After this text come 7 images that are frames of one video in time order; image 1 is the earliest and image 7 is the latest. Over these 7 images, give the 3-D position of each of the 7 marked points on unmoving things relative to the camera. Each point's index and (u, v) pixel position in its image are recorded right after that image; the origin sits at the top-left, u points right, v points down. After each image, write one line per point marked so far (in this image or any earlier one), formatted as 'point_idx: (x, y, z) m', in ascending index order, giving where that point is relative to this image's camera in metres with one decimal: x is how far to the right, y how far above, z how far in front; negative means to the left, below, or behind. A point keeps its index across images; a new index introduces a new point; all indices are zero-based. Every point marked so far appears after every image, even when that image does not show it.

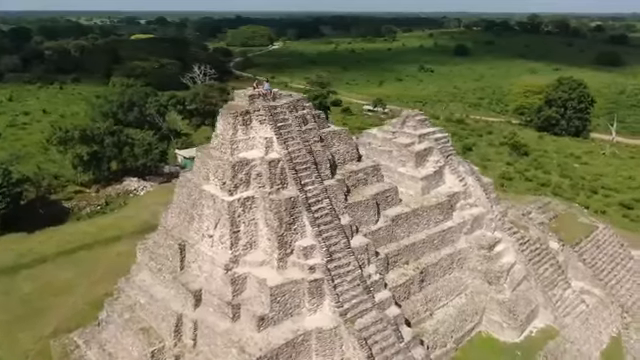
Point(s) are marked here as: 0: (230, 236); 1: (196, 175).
0: (-2.8, -1.7, +15.1) m
1: (-4.3, +0.2, +16.6) m
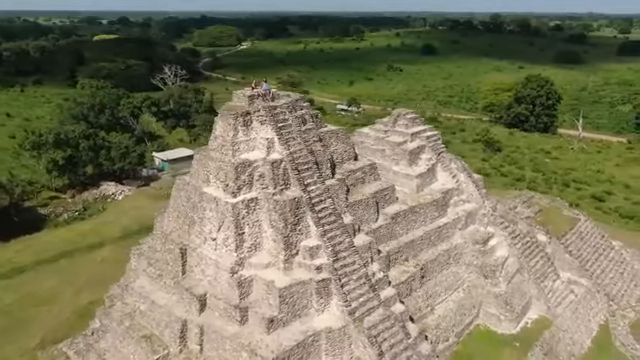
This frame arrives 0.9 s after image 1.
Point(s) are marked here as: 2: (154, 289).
0: (-2.6, -1.8, +14.9) m
1: (-4.2, +0.1, +16.3) m
2: (-5.6, -3.7, +16.4) m
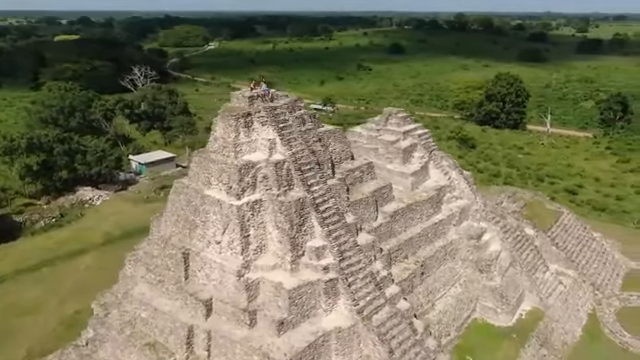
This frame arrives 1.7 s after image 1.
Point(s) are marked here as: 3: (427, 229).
0: (-2.4, -1.9, +14.7) m
1: (-4.2, 0.0, +16.0) m
2: (-5.5, -3.8, +16.0) m
3: (+4.2, -1.9, +18.9) m
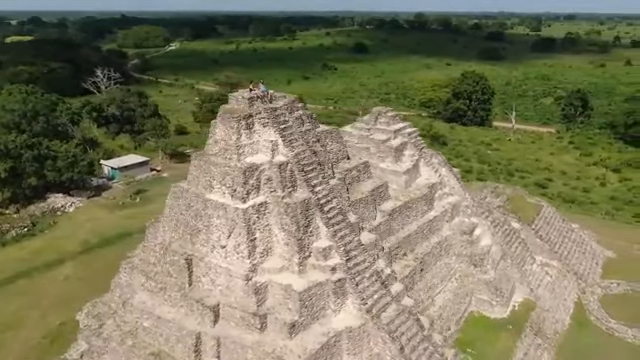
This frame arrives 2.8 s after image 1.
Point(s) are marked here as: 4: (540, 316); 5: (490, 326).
0: (-2.2, -1.9, +14.5) m
1: (-4.1, -0.1, +15.7) m
2: (-5.3, -4.0, +15.6) m
3: (+4.1, -1.8, +19.2) m
4: (+9.0, -5.5, +19.7) m
5: (+6.5, -5.6, +18.6) m
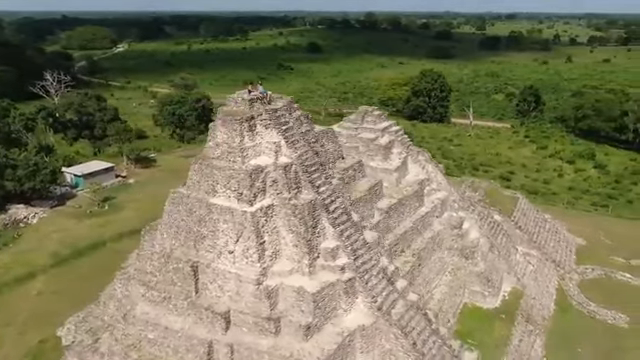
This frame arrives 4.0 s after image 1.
0: (-1.9, -2.0, +14.3) m
1: (-3.9, -0.3, +15.3) m
2: (-5.0, -4.2, +15.1) m
3: (+3.9, -1.7, +19.5) m
4: (+8.9, -5.2, +20.6) m
5: (+6.5, -5.4, +19.2) m
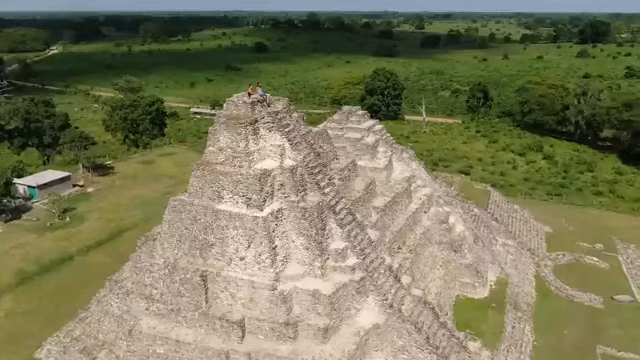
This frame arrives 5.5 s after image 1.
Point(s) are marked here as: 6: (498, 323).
0: (-1.5, -2.1, +14.1) m
1: (-3.7, -0.5, +14.8) m
2: (-4.6, -4.4, +14.5) m
3: (+3.7, -1.6, +19.9) m
4: (+8.6, -4.9, +21.5) m
5: (+6.4, -5.2, +19.9) m
6: (+7.0, -5.6, +19.0) m
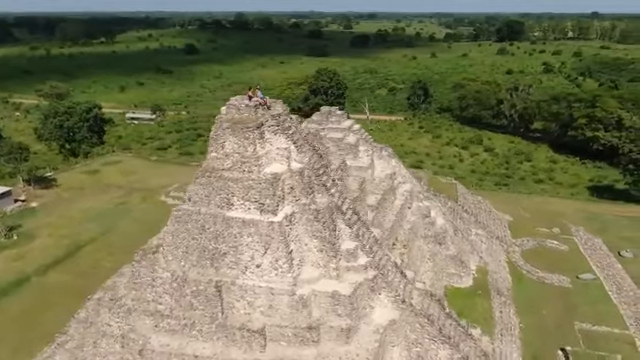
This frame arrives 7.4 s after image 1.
0: (-1.0, -2.3, +13.9) m
1: (-3.4, -0.7, +14.3) m
2: (-4.0, -4.7, +13.9) m
3: (+3.3, -1.5, +20.4) m
4: (+8.1, -4.6, +22.6) m
5: (+6.2, -4.9, +20.7) m
6: (+6.9, -5.3, +19.9) m
